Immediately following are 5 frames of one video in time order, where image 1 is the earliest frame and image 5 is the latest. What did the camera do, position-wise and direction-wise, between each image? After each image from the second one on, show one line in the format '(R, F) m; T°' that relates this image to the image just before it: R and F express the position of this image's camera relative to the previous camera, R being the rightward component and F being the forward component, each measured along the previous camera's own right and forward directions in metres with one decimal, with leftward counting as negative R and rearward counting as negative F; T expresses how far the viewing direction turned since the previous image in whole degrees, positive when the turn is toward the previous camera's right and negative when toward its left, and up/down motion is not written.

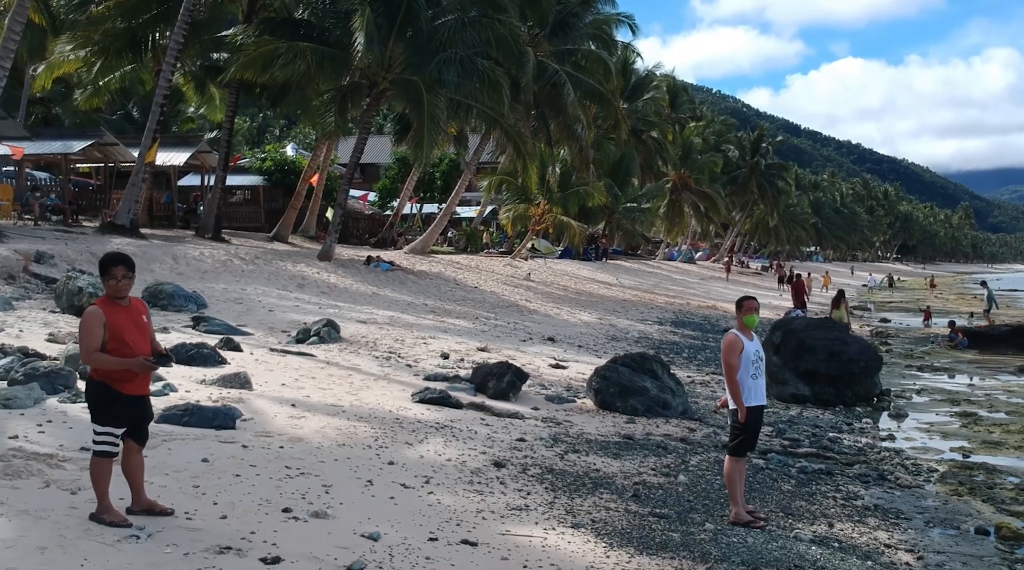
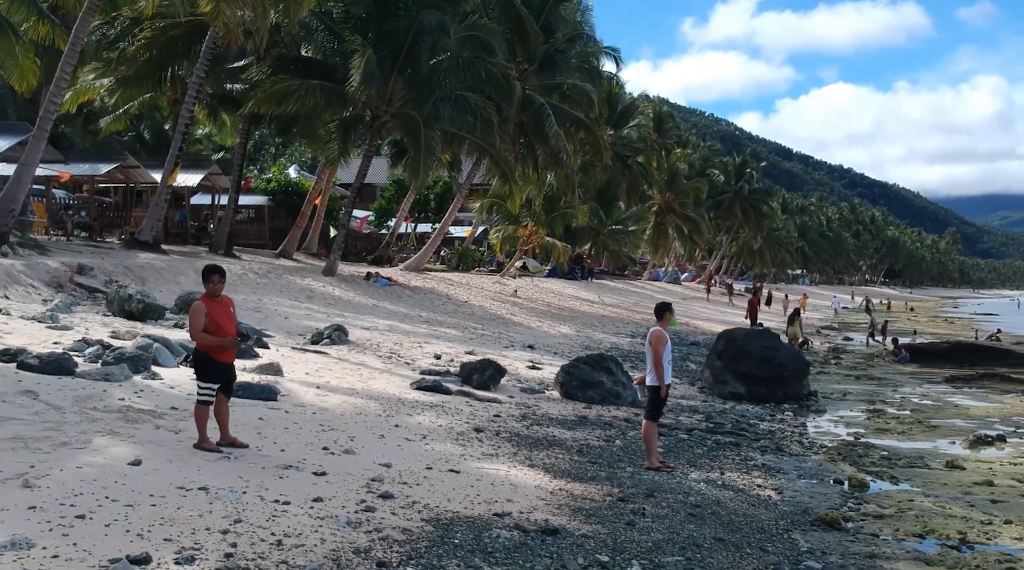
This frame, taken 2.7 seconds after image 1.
(+0.1, -2.2) m; 0°
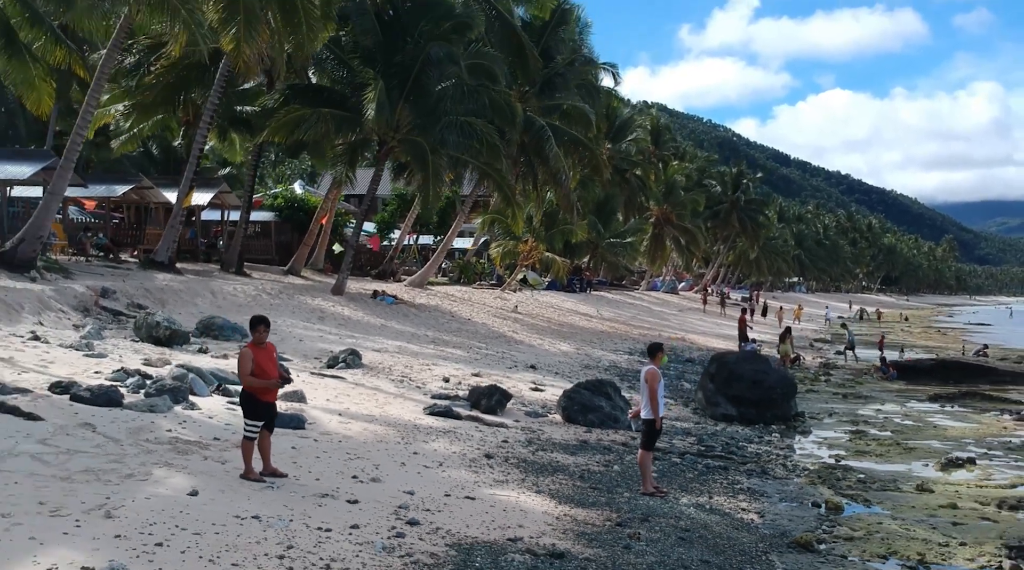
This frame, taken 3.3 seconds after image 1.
(-0.1, -0.9) m; 0°
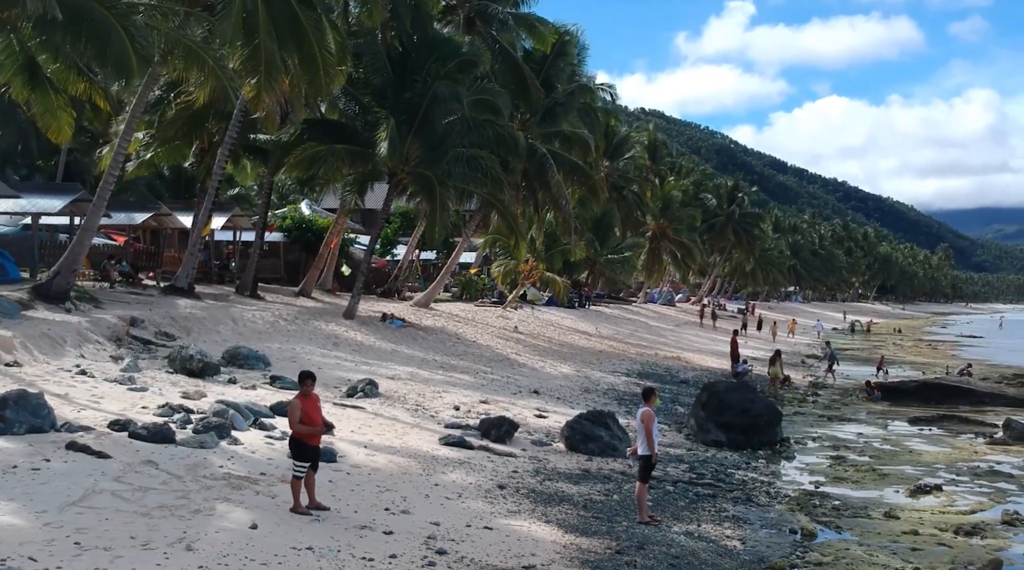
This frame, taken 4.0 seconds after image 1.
(-0.1, -1.2) m; 0°
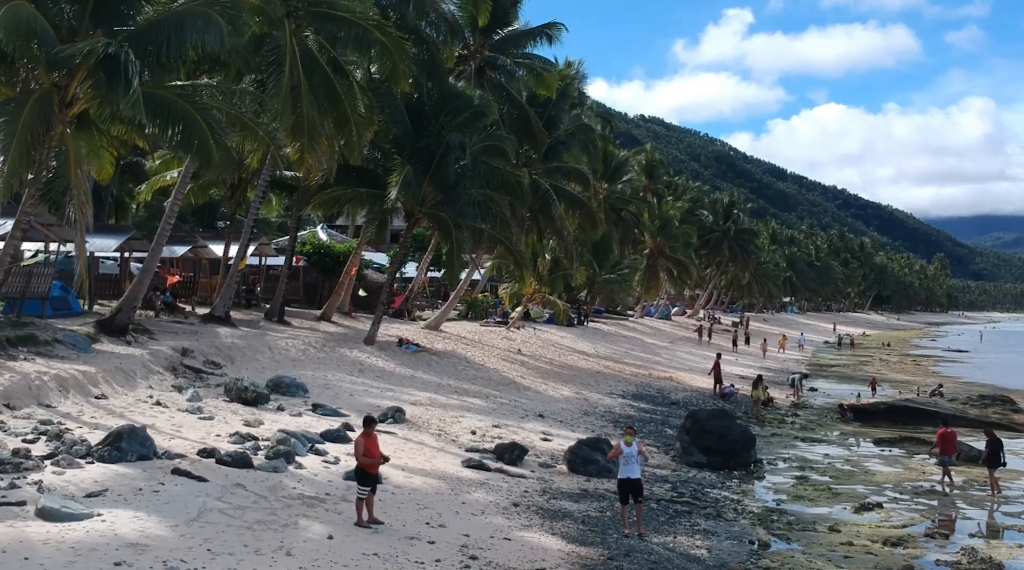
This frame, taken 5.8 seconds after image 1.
(-0.2, -2.6) m; 0°
